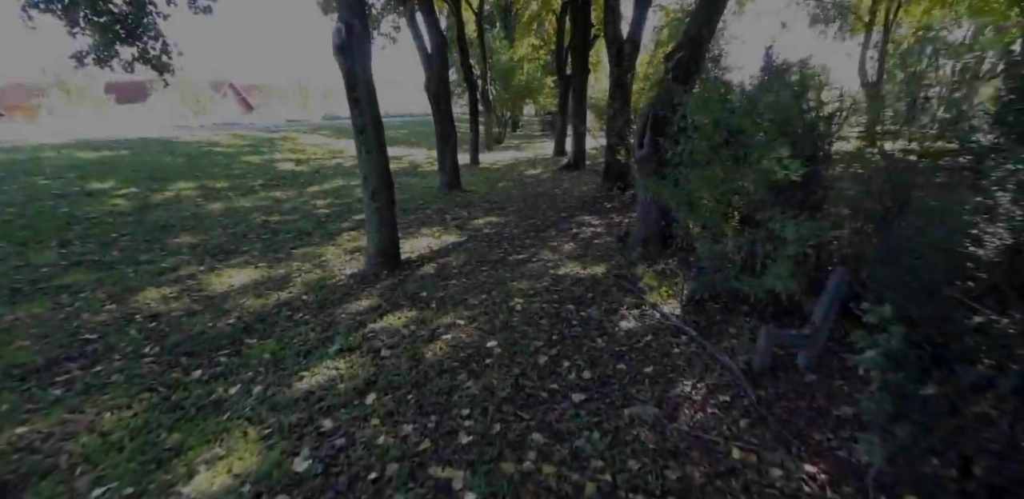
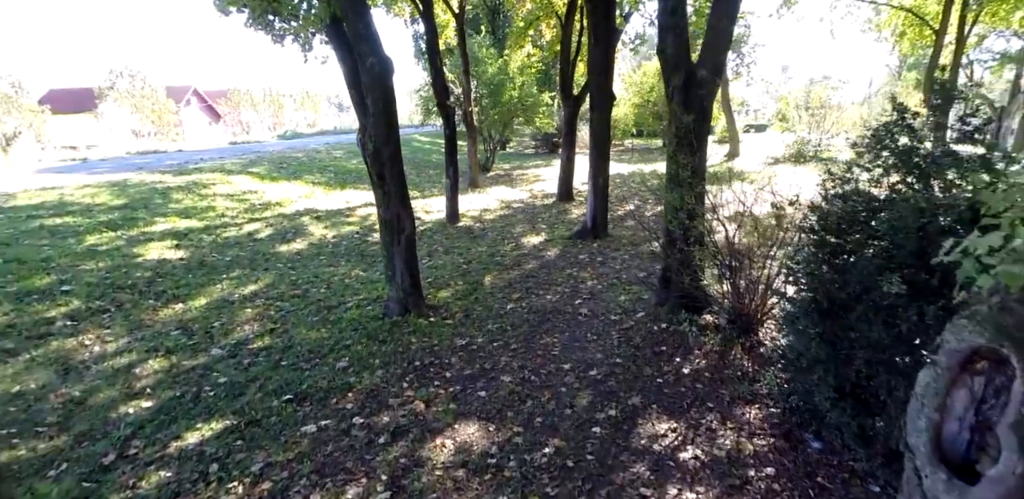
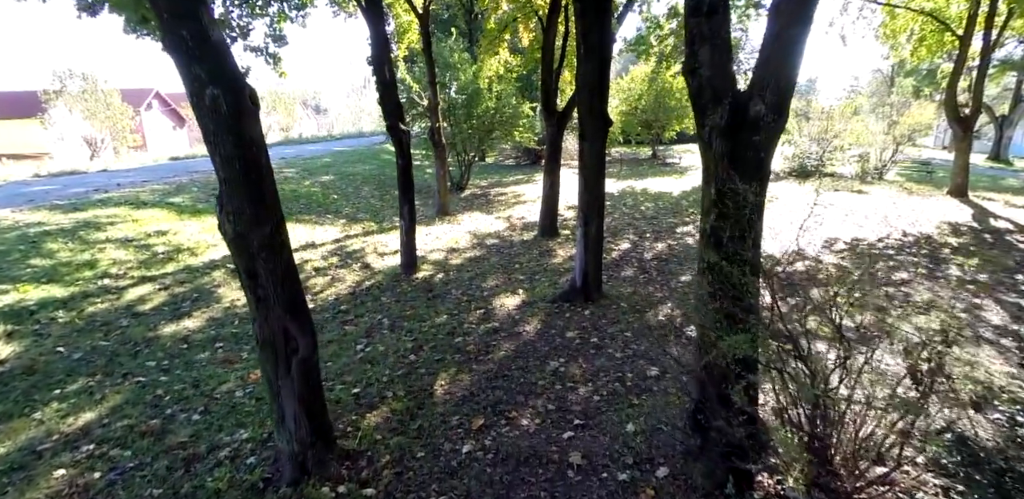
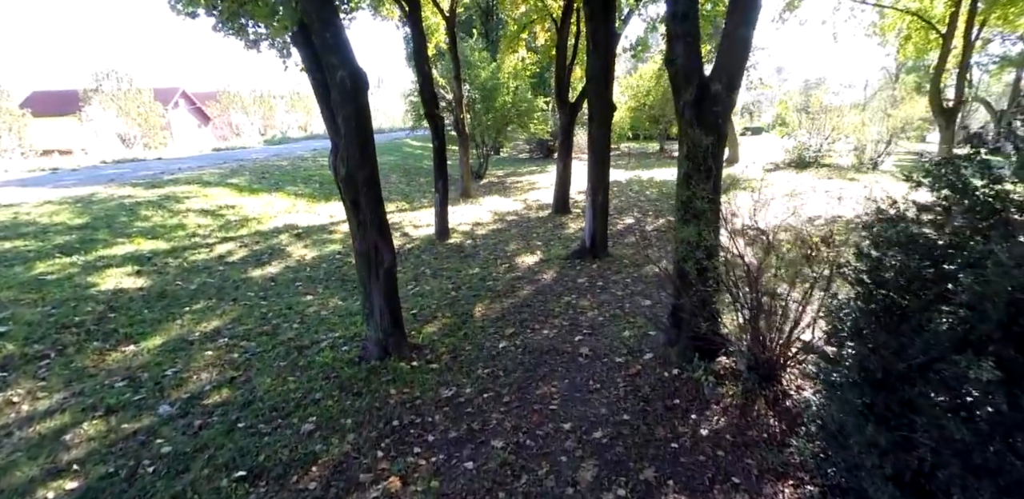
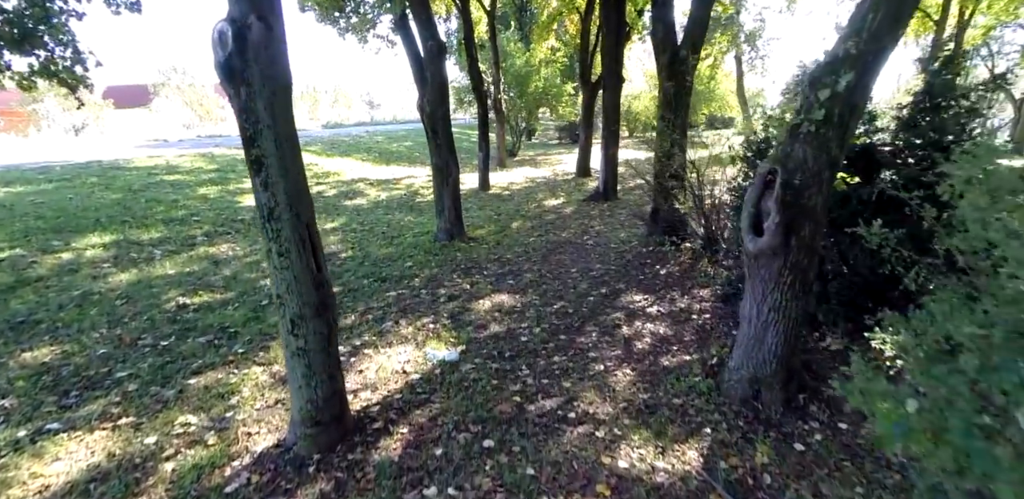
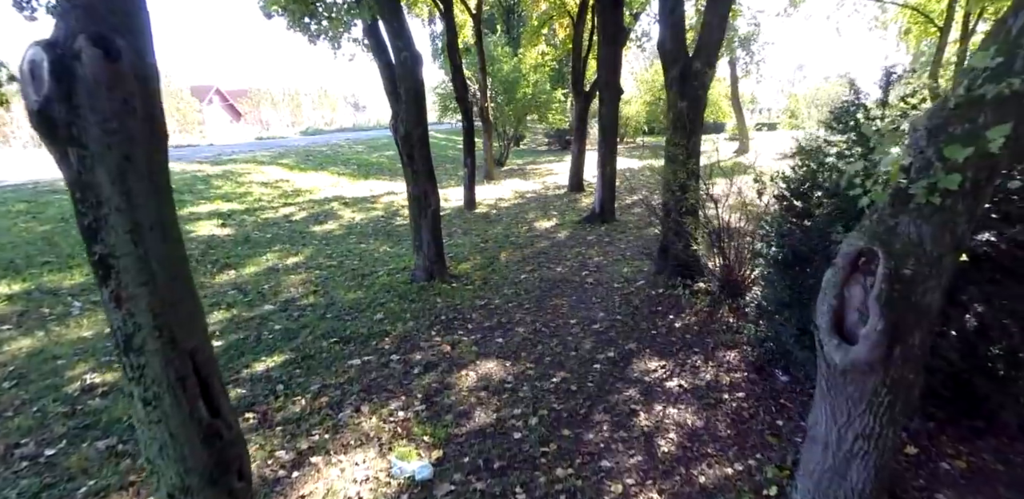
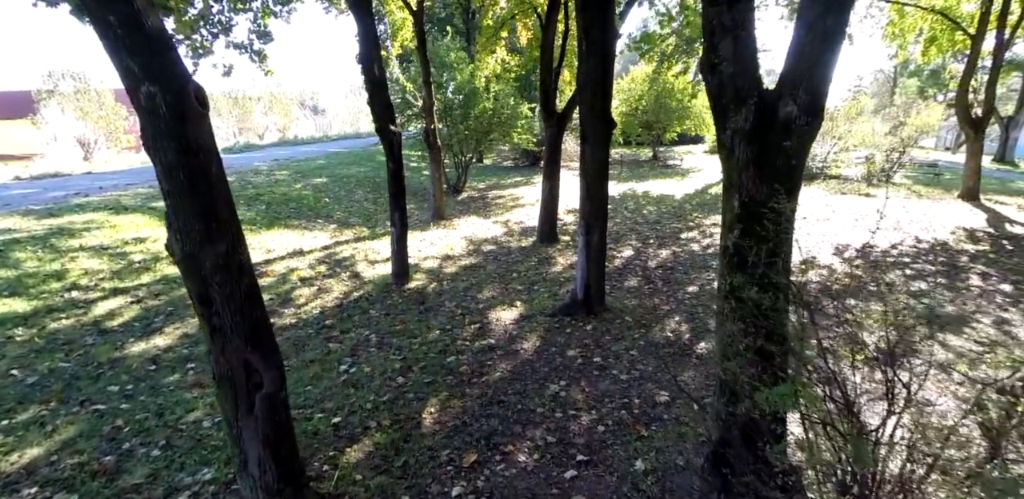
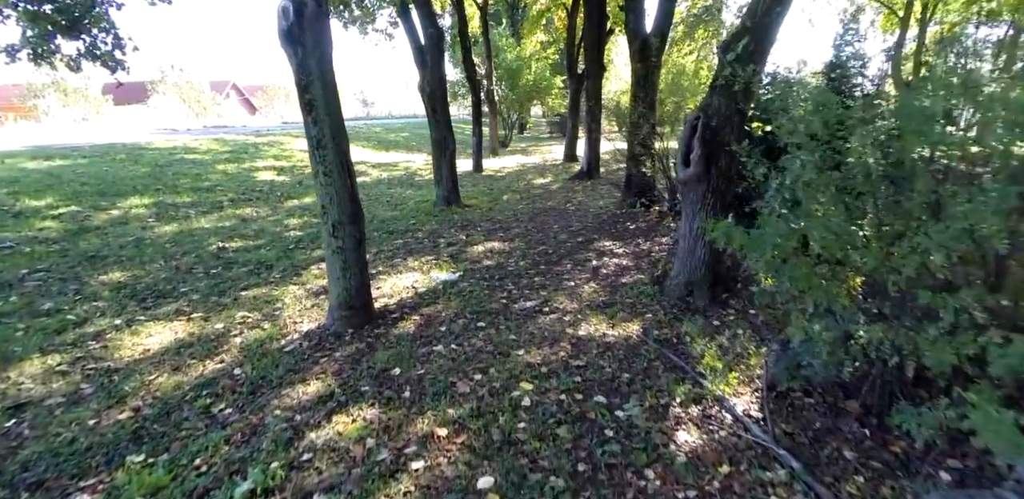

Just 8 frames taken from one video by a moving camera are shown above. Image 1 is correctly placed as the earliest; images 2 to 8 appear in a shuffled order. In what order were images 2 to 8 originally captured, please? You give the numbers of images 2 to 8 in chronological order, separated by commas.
8, 5, 6, 2, 4, 3, 7
